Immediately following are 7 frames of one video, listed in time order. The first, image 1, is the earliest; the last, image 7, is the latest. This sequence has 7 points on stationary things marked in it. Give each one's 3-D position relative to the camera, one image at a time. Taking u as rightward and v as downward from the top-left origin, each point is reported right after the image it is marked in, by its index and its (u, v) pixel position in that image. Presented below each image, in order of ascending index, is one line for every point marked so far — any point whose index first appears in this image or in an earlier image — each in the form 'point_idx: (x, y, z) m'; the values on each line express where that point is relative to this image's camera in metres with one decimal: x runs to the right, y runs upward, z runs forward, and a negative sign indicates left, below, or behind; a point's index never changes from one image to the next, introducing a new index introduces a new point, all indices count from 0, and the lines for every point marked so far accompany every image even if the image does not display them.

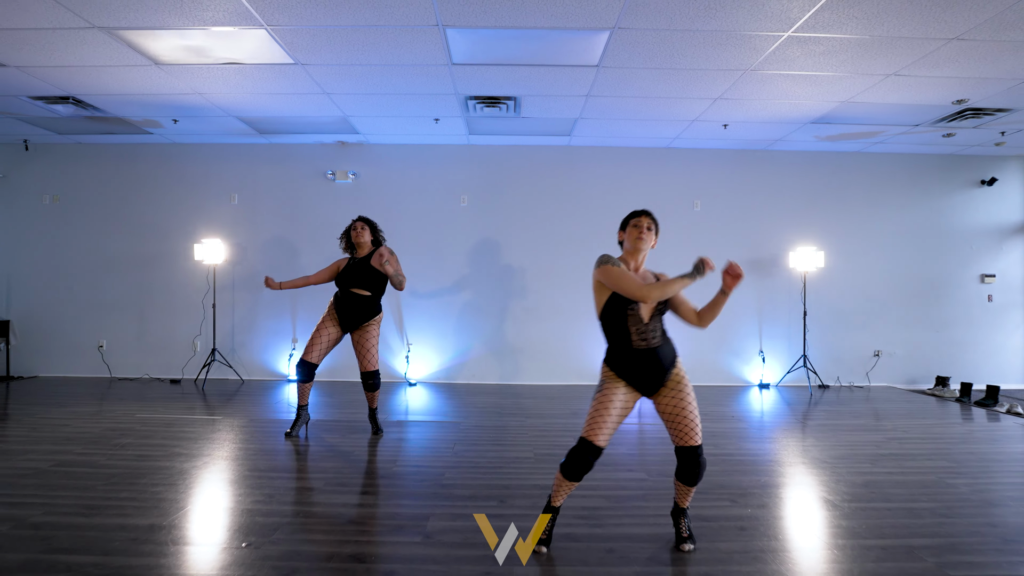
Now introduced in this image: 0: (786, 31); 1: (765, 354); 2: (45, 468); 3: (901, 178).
0: (+1.6, +1.5, +3.4) m
1: (+2.7, -0.7, +5.9) m
2: (-2.4, -0.9, +2.9) m
3: (+4.2, +1.2, +6.0) m
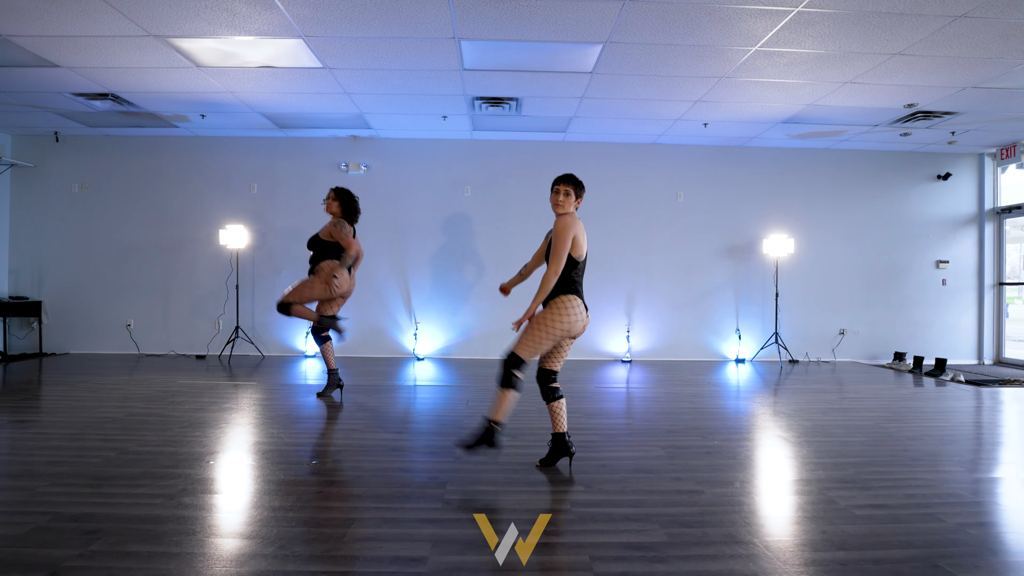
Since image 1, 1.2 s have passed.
0: (+1.7, +1.7, +3.9) m
1: (+2.7, -0.5, +6.5) m
2: (-2.4, -0.8, +3.4) m
3: (+4.2, +1.4, +6.6) m
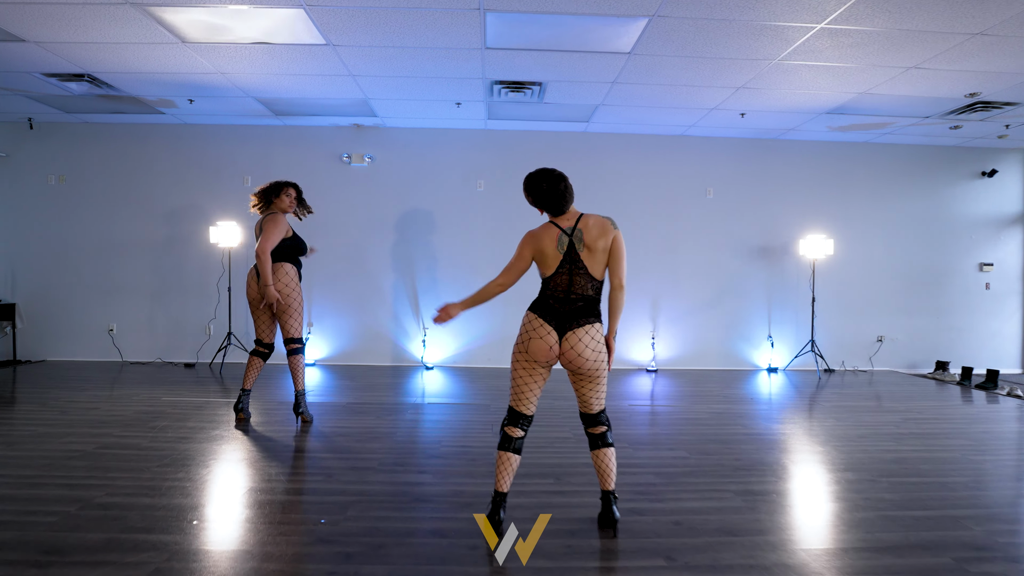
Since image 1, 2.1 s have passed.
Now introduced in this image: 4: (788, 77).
0: (+1.9, +1.6, +3.5) m
1: (+2.8, -0.5, +6.1) m
2: (-2.2, -0.8, +2.9) m
3: (+4.3, +1.3, +6.2) m
4: (+2.1, +1.6, +4.3) m
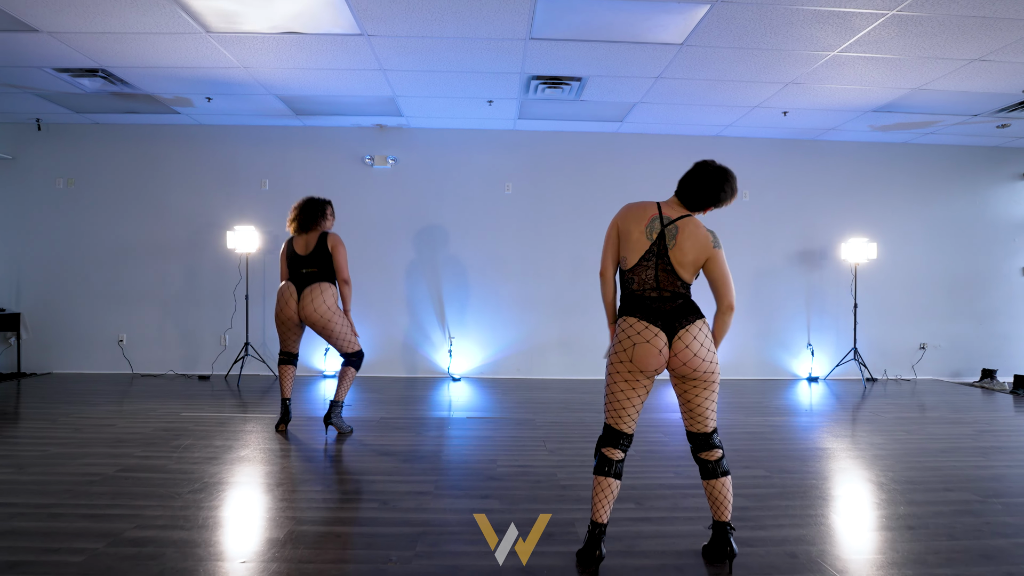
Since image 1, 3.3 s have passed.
0: (+2.2, +1.6, +3.2) m
1: (+3.1, -0.6, +5.8) m
2: (-1.9, -0.9, +2.6) m
3: (+4.6, +1.3, +6.0) m
4: (+2.4, +1.6, +4.1) m
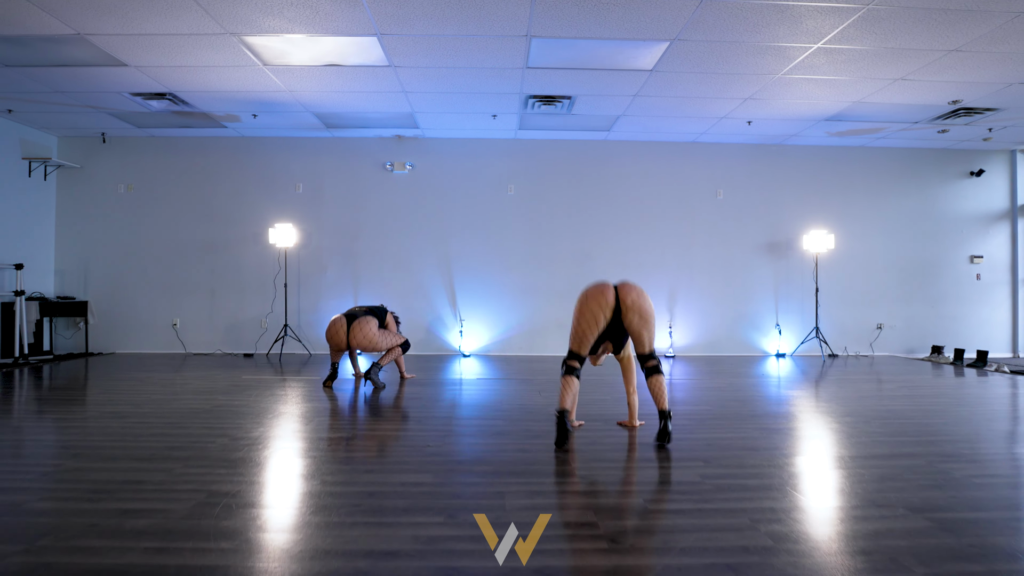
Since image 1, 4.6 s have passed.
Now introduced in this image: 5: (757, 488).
0: (+2.2, +1.8, +4.0) m
1: (+3.1, -0.5, +6.6) m
2: (-1.9, -0.7, +3.5) m
3: (+4.6, +1.4, +6.7) m
4: (+2.4, +1.7, +4.9) m
5: (+0.9, -0.7, +2.1) m
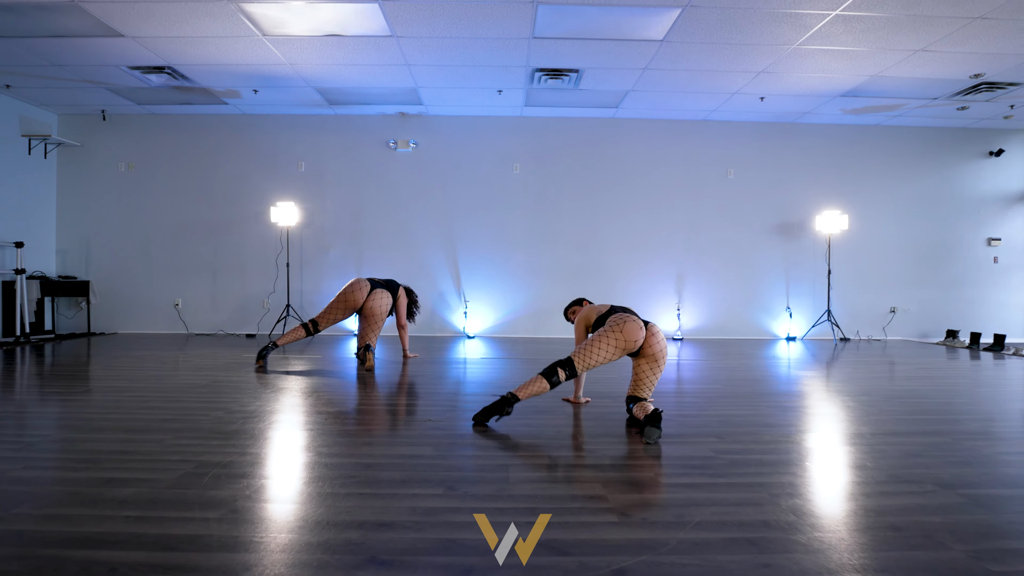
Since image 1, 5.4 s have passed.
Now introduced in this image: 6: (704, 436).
0: (+2.2, +1.9, +3.9) m
1: (+3.2, -0.3, +6.5) m
2: (-1.8, -0.6, +3.4) m
3: (+4.7, +1.6, +6.5) m
4: (+2.5, +1.9, +4.7) m
5: (+0.9, -0.6, +2.0) m
6: (+0.8, -0.6, +2.4) m
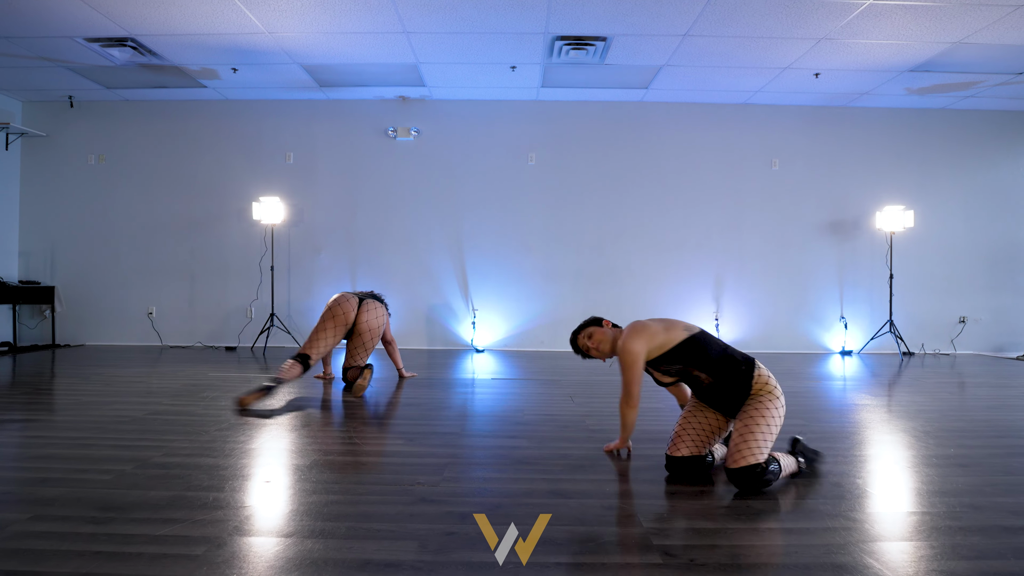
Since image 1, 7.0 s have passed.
0: (+2.3, +1.9, +3.1) m
1: (+3.3, -0.3, +5.6) m
2: (-1.7, -0.6, +2.7) m
3: (+4.8, +1.5, +5.7) m
4: (+2.6, +1.9, +4.0) m
5: (+1.0, -0.6, +1.2) m
6: (+0.9, -0.6, +1.6) m
